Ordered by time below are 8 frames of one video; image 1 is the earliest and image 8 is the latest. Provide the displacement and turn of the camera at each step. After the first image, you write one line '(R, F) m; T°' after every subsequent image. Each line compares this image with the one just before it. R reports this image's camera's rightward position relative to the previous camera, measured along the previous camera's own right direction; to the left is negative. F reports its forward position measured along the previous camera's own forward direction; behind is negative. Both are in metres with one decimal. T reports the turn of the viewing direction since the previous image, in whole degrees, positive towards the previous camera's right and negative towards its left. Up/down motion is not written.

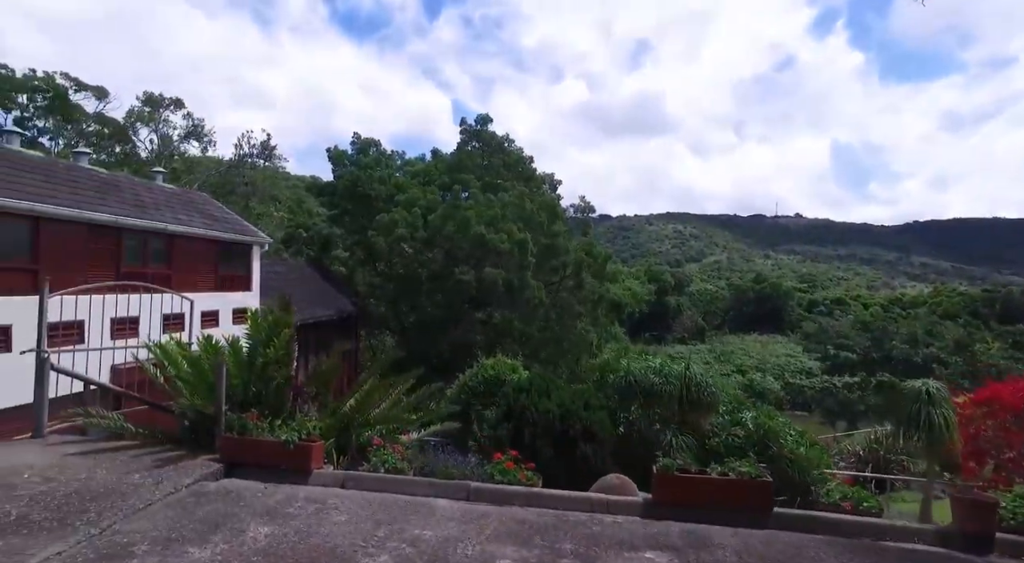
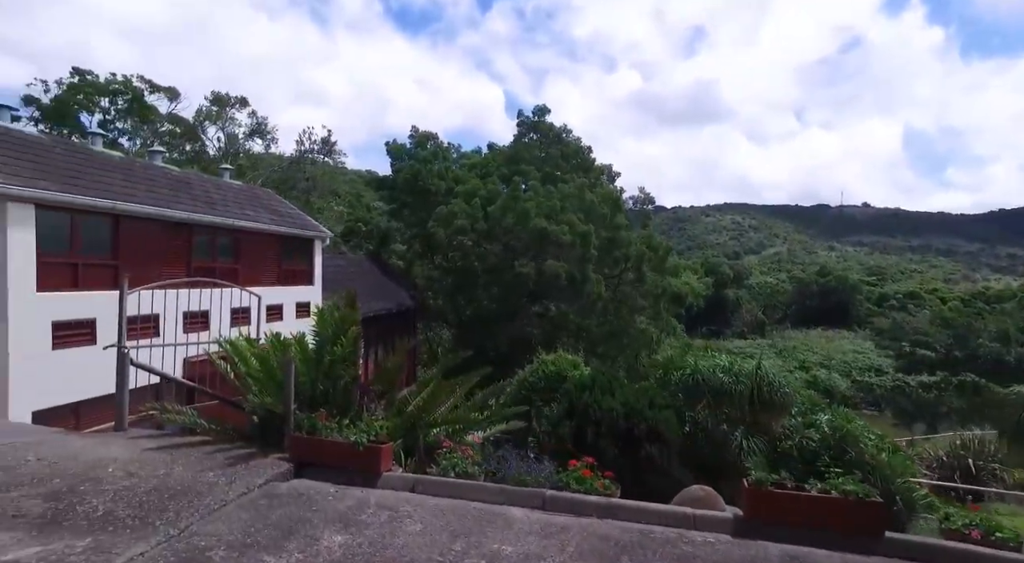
(-0.2, +0.3) m; -5°
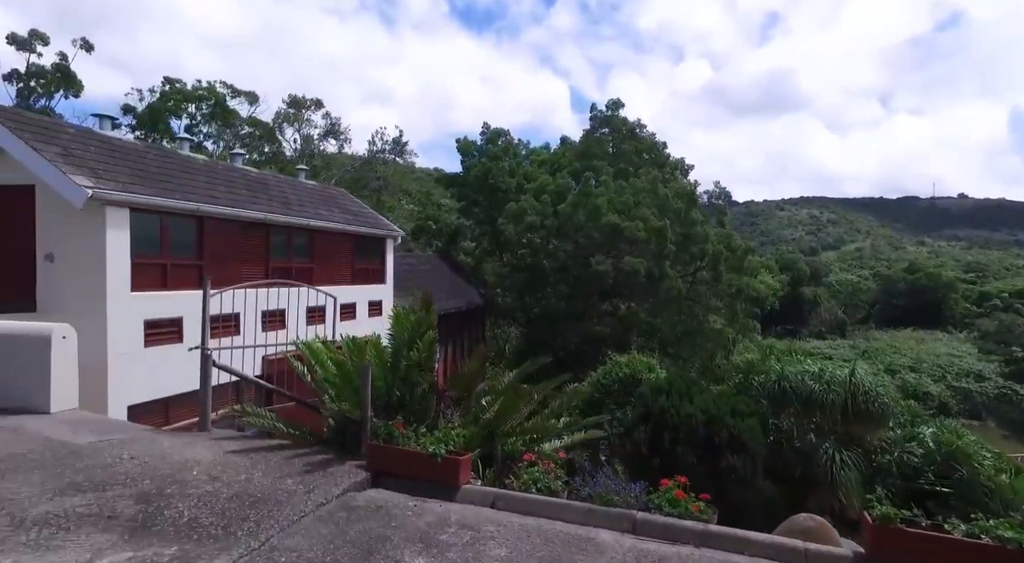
(-0.2, +0.3) m; -6°
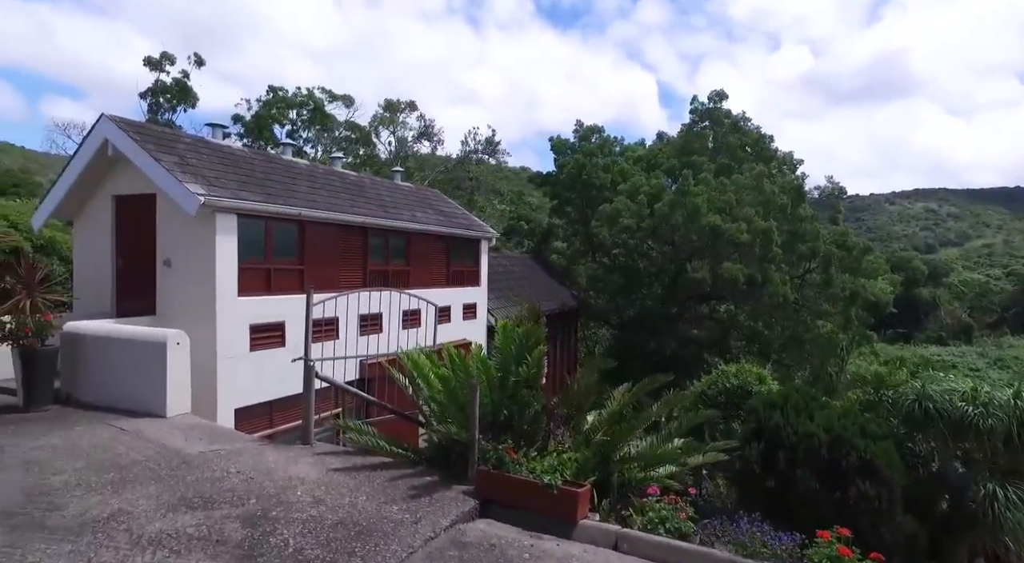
(-0.3, +0.5) m; -8°
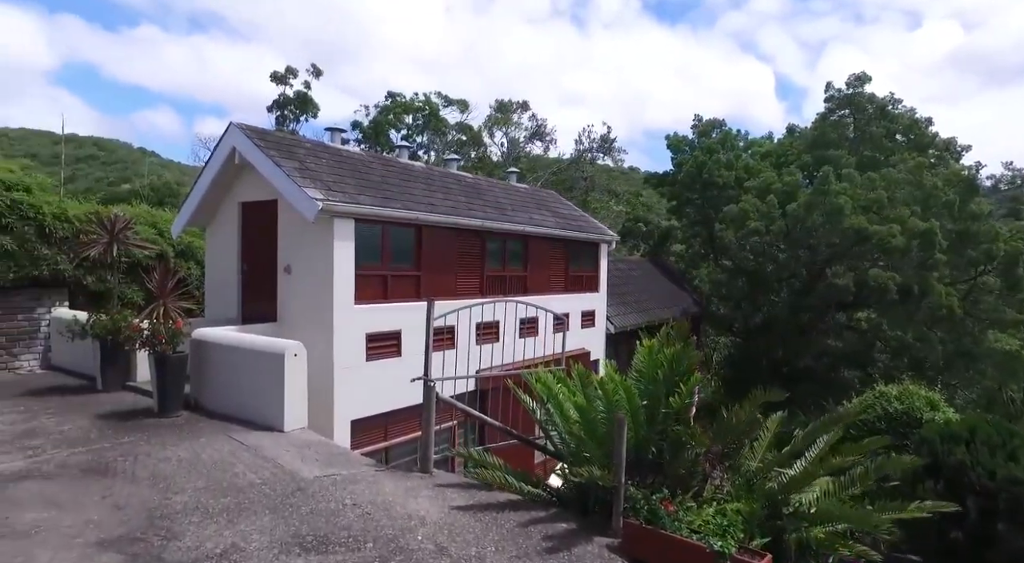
(-0.3, +0.8) m; -10°
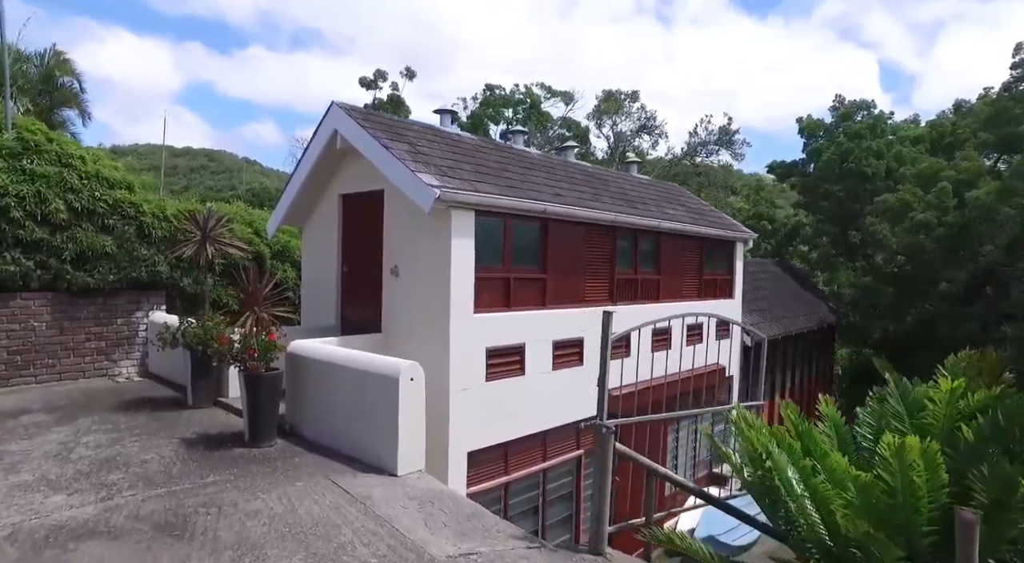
(-0.8, +1.6) m; -8°
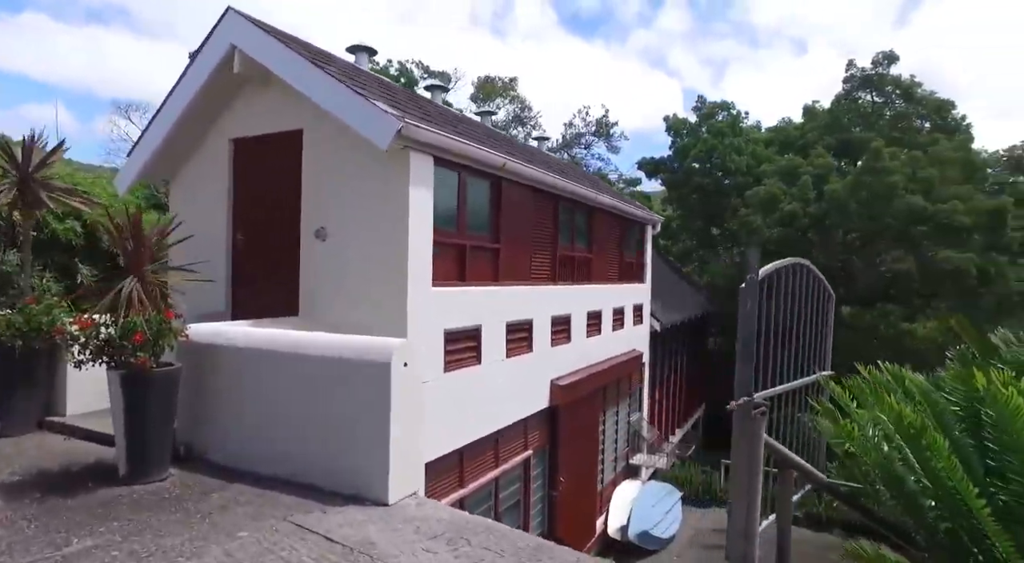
(-1.2, +1.6) m; +15°
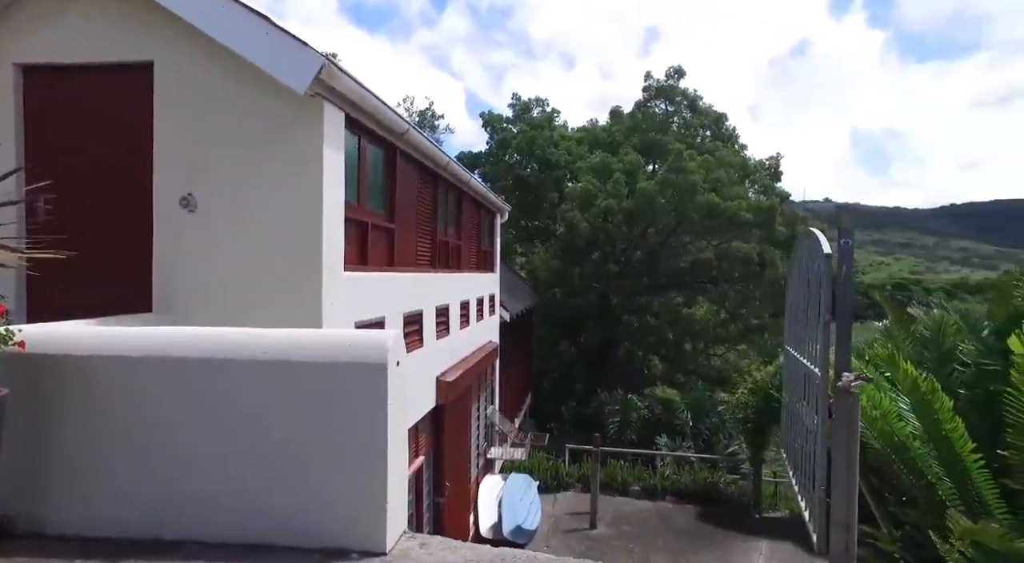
(-1.1, +0.9) m; +19°
